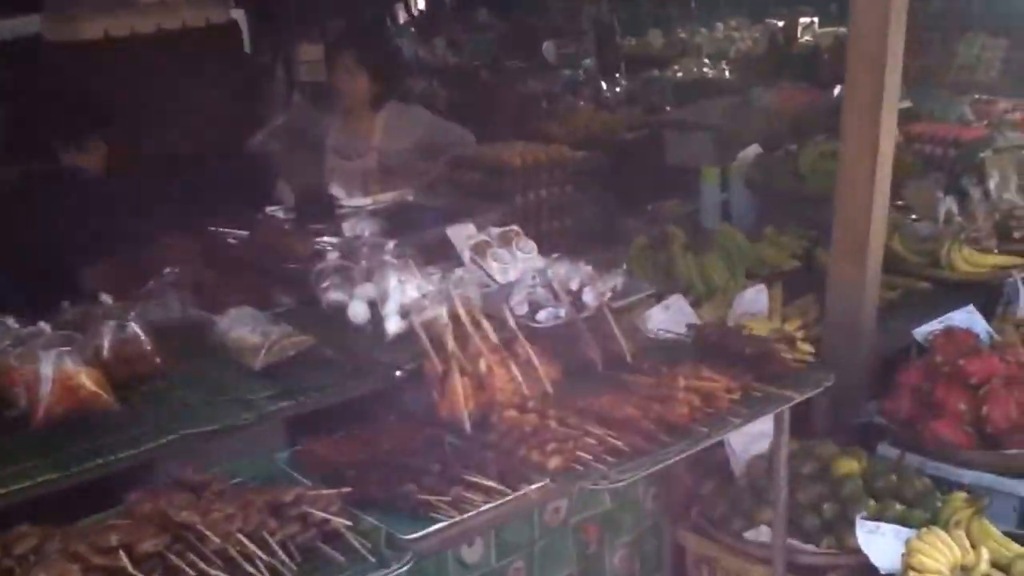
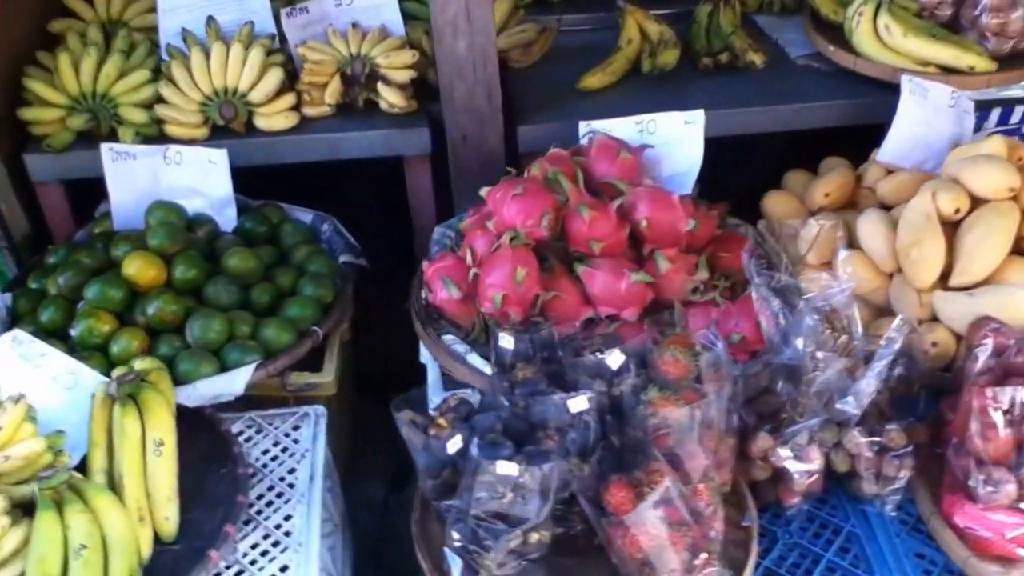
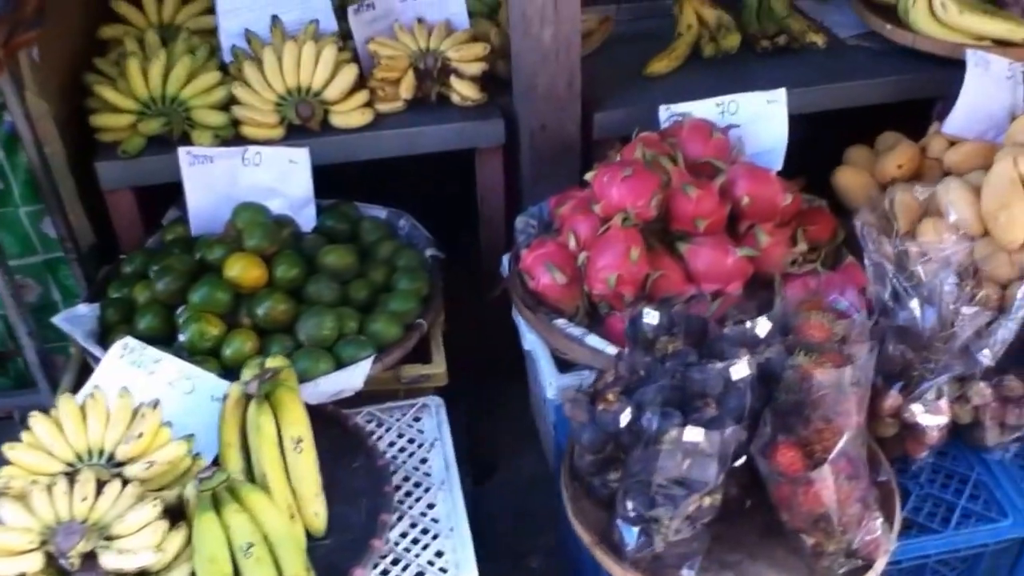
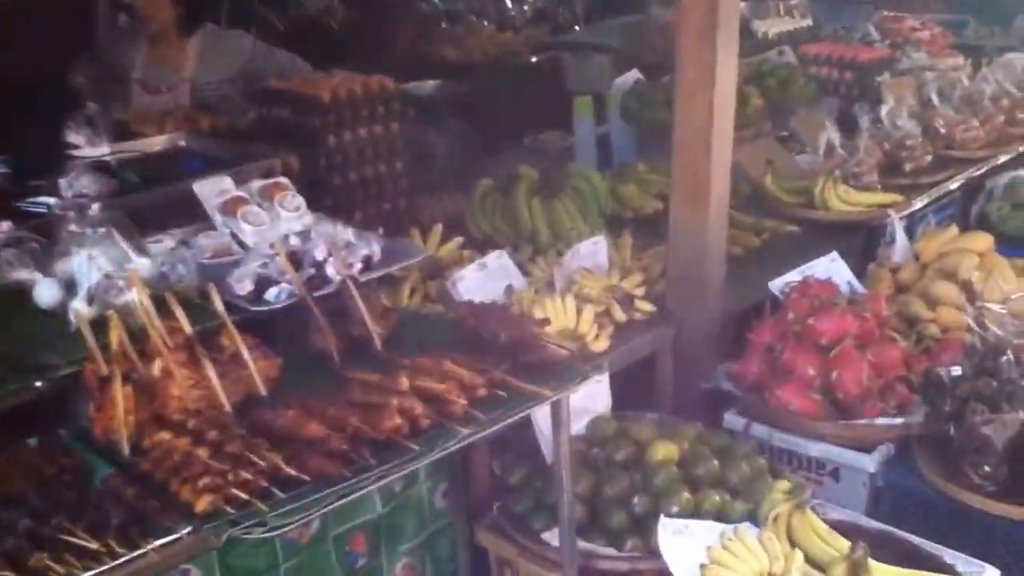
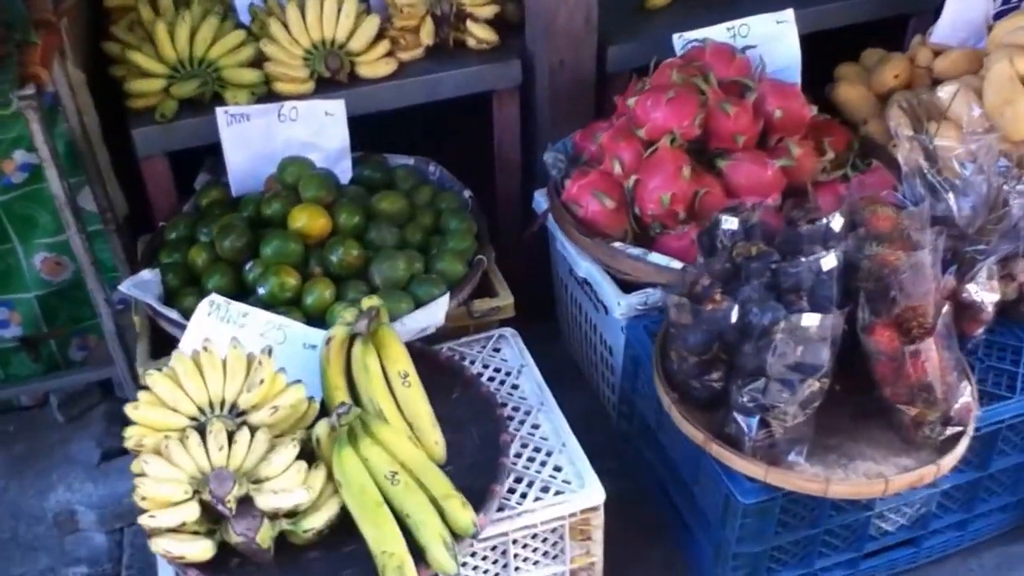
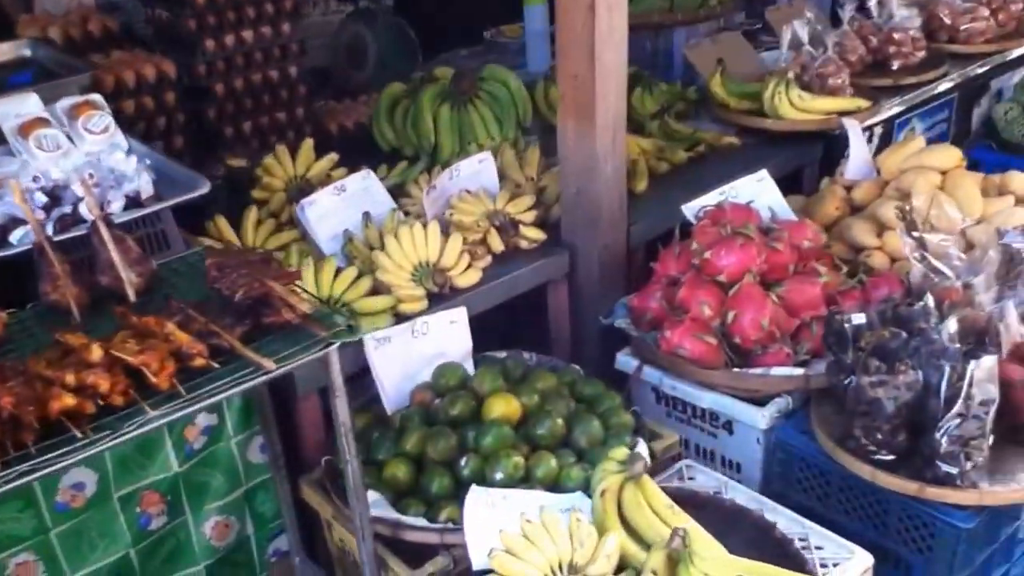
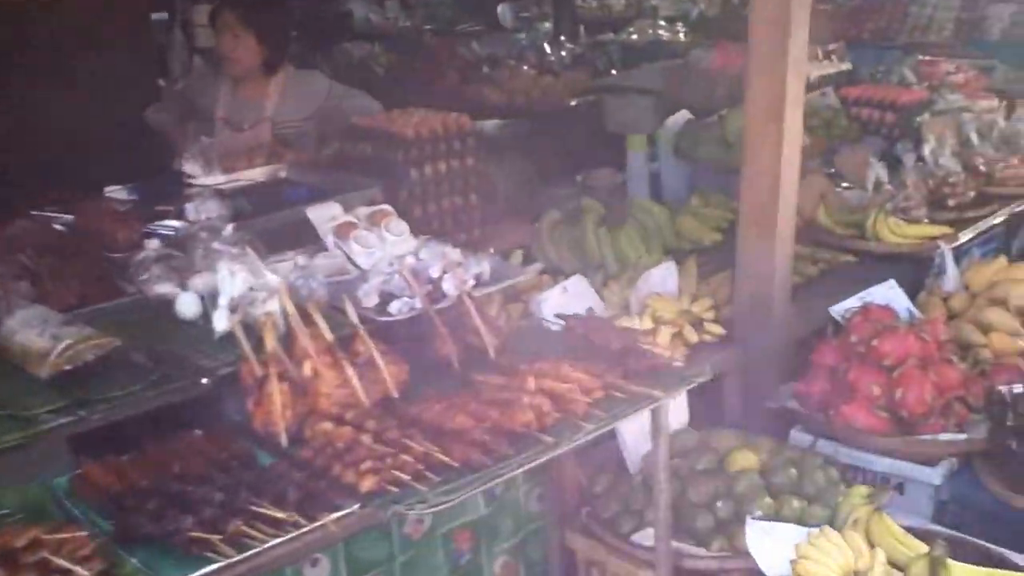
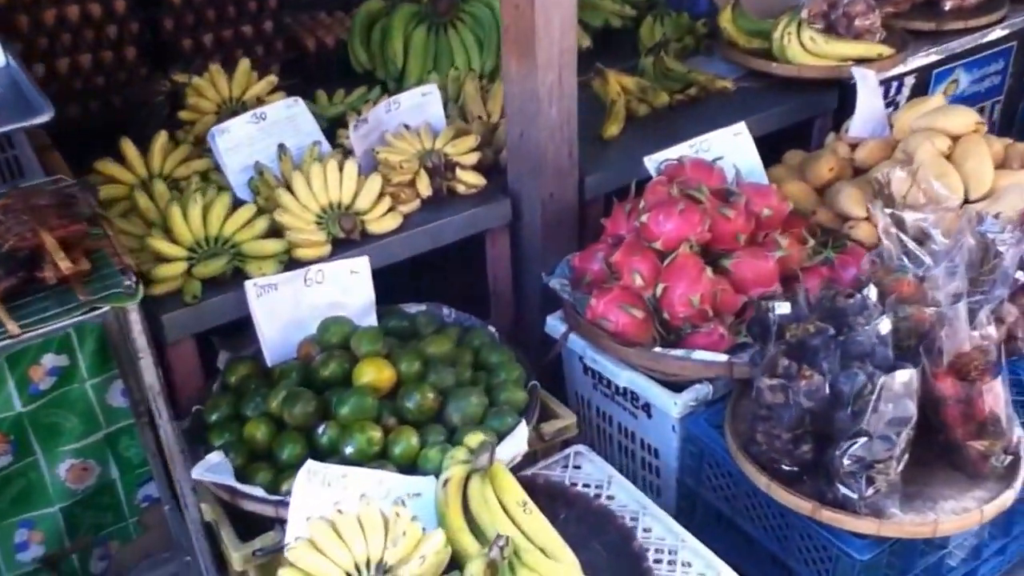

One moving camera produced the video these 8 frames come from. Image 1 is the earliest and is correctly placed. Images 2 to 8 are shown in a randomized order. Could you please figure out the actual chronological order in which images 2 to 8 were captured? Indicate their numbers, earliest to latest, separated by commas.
7, 4, 6, 8, 5, 3, 2
